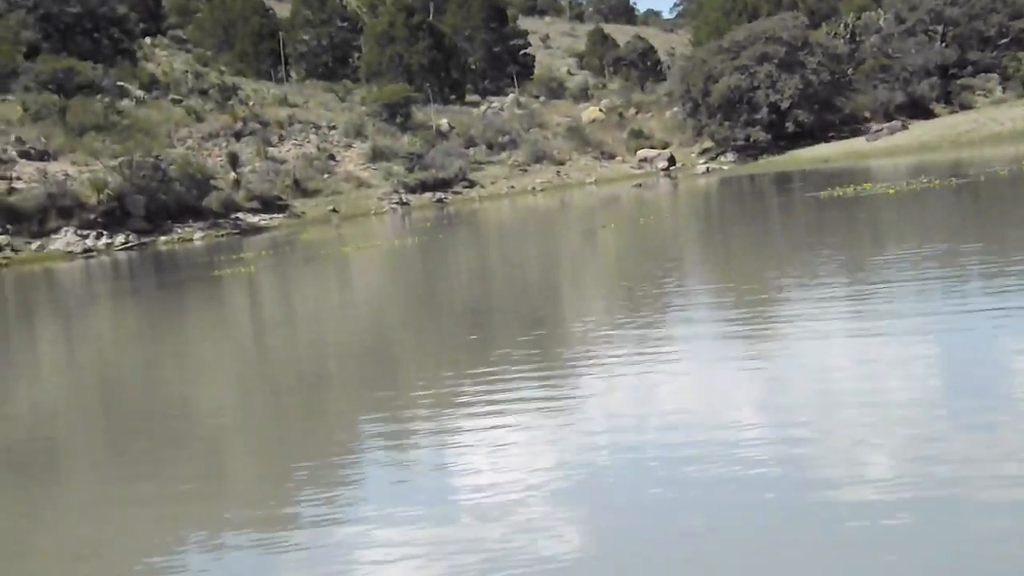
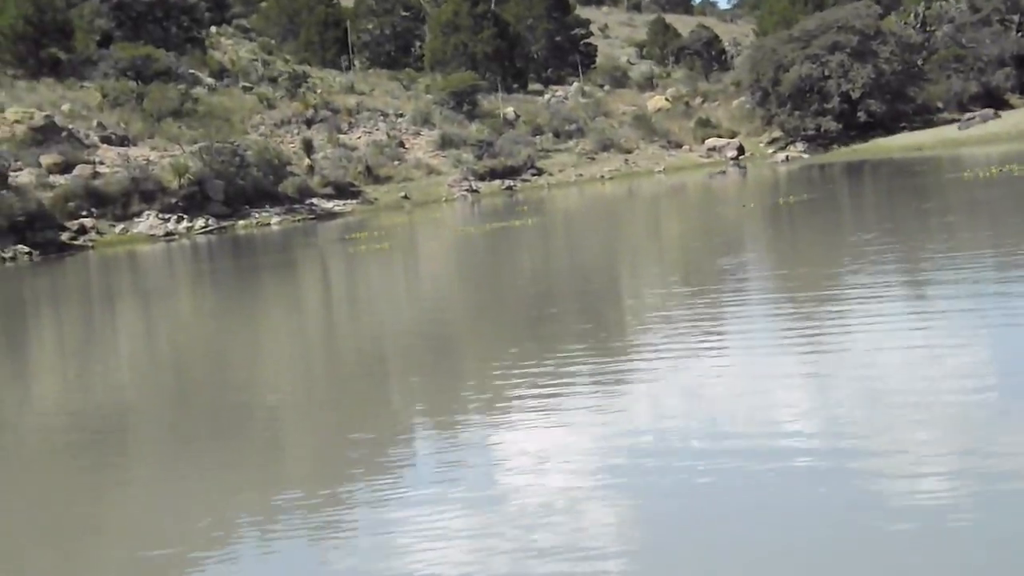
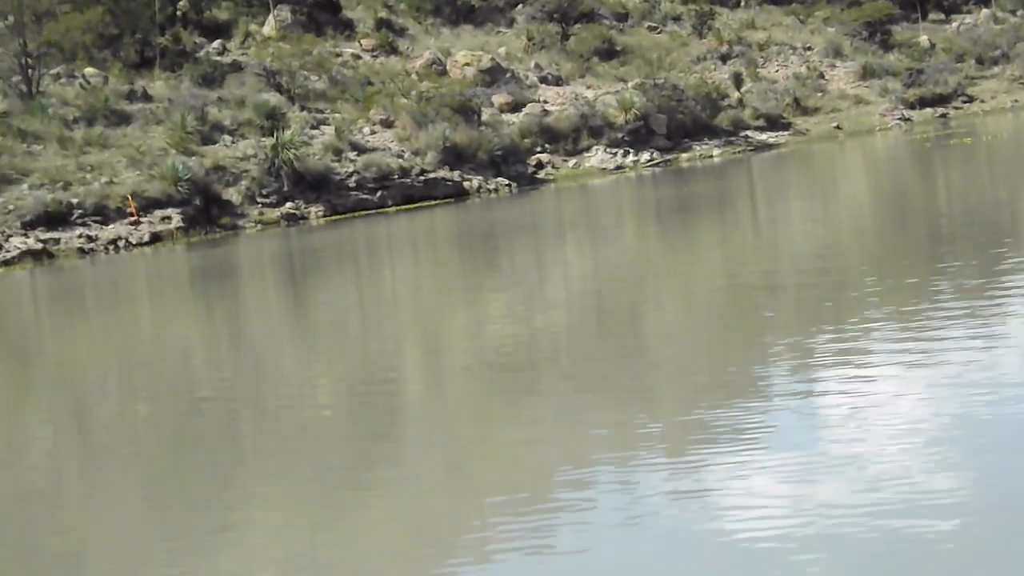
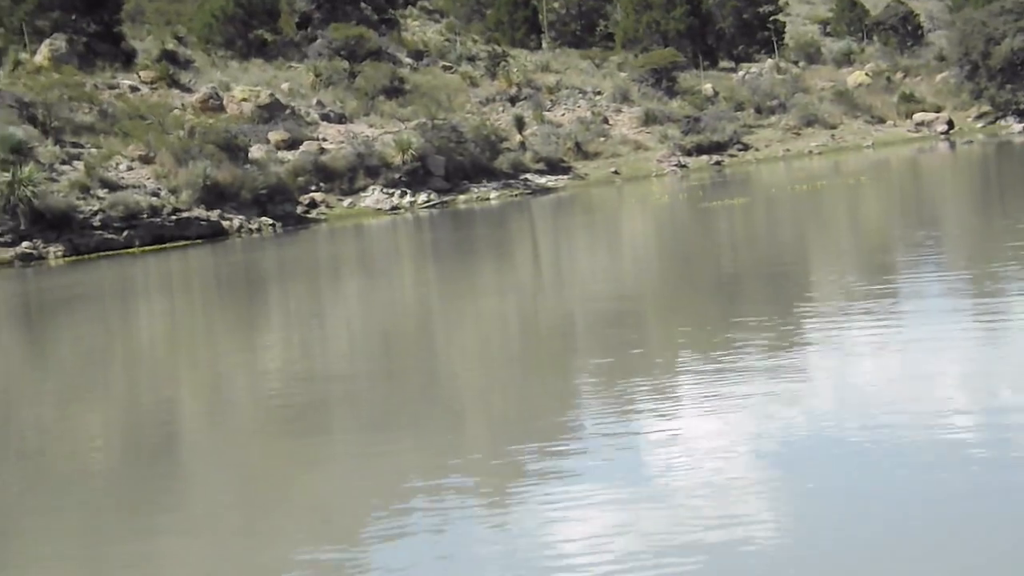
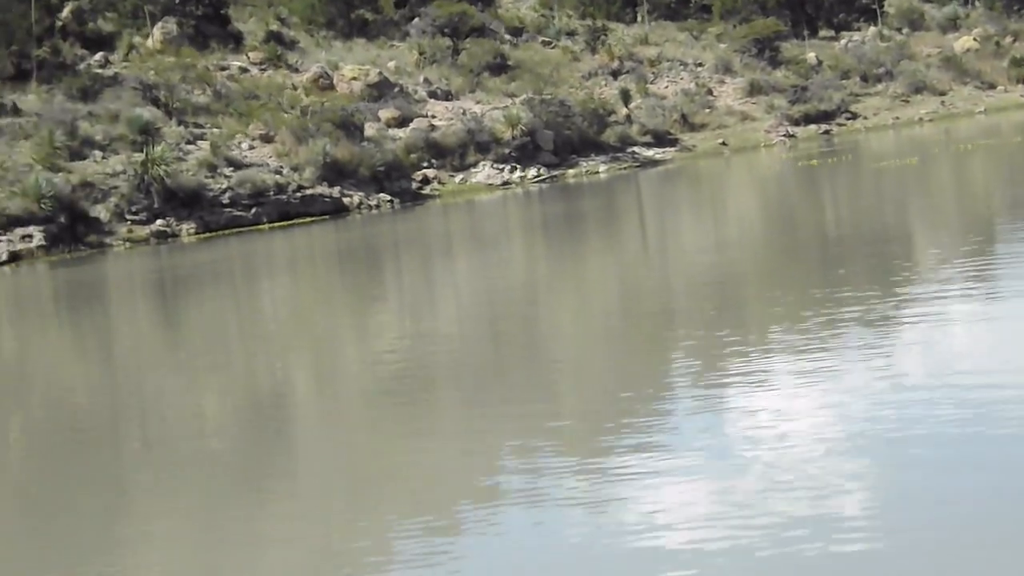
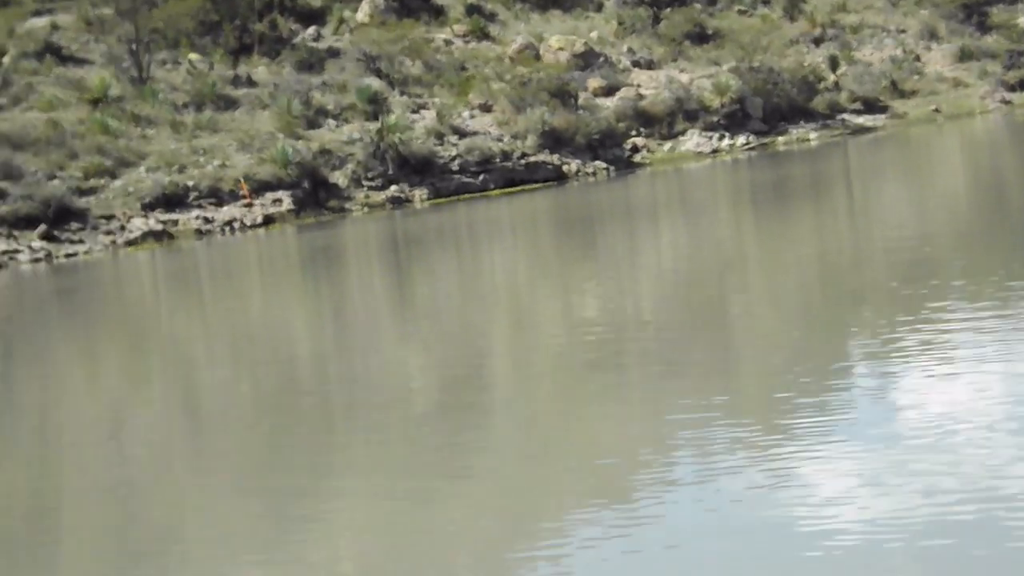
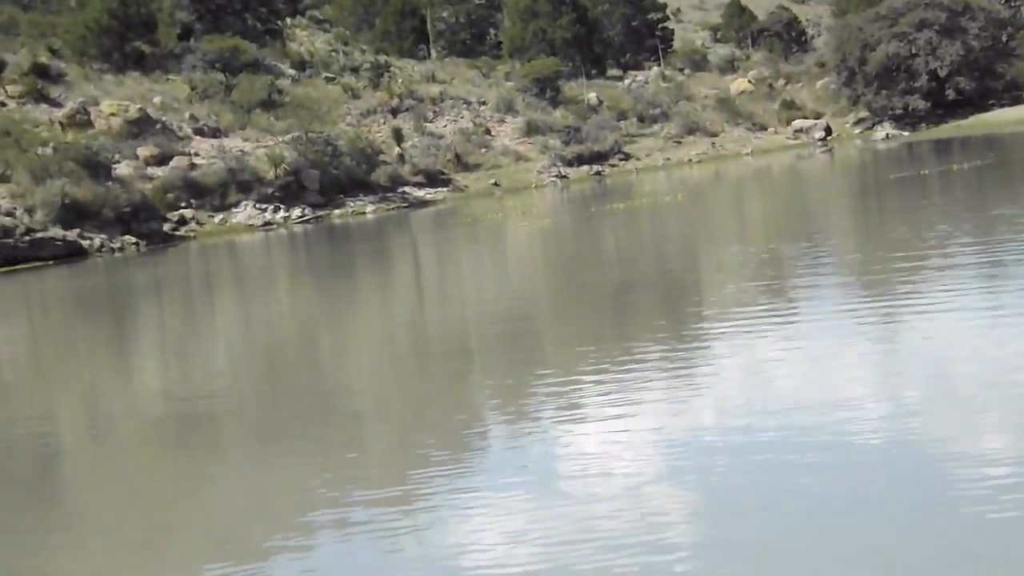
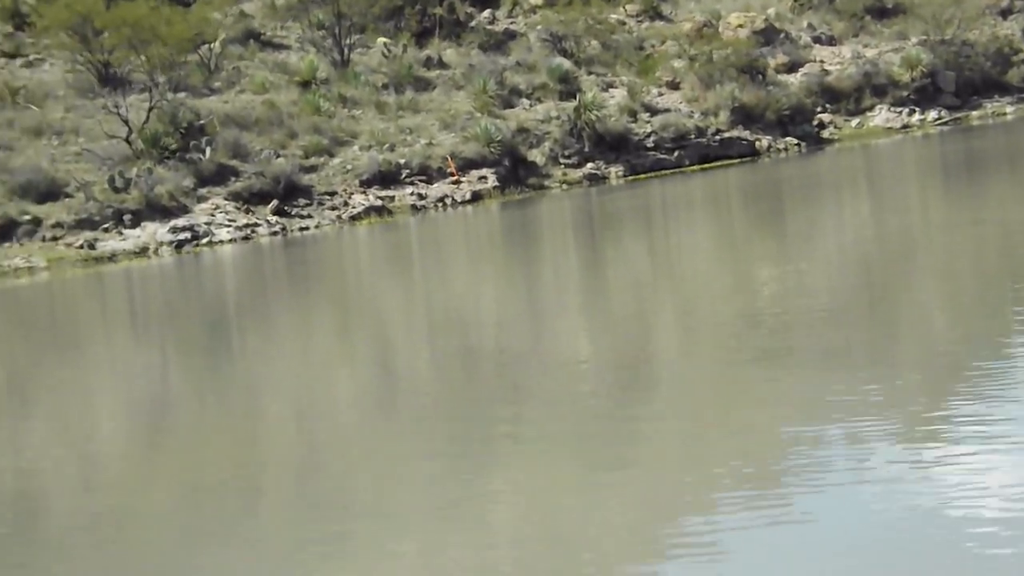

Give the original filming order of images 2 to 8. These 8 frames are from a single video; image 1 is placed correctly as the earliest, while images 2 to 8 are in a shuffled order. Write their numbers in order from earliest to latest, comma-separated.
2, 7, 4, 5, 3, 6, 8
